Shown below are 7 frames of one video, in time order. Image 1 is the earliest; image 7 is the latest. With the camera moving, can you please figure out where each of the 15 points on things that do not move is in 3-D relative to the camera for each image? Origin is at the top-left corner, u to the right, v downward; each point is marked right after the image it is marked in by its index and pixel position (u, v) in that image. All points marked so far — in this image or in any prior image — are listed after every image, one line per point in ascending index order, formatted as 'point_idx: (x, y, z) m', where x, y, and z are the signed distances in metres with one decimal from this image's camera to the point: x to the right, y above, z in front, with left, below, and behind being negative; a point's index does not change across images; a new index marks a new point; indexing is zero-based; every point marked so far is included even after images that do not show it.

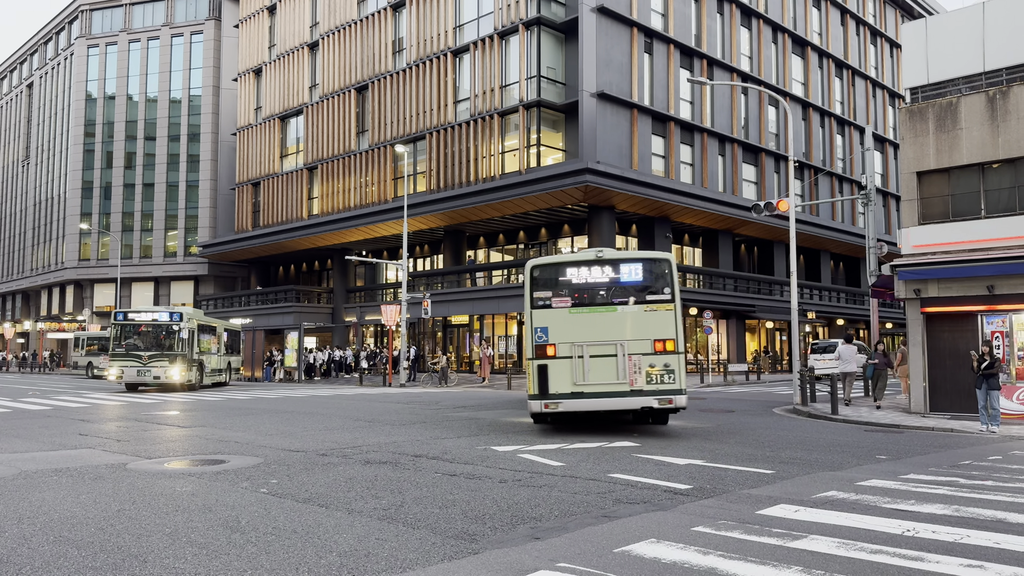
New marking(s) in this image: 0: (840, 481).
0: (+3.3, -2.0, +8.1) m
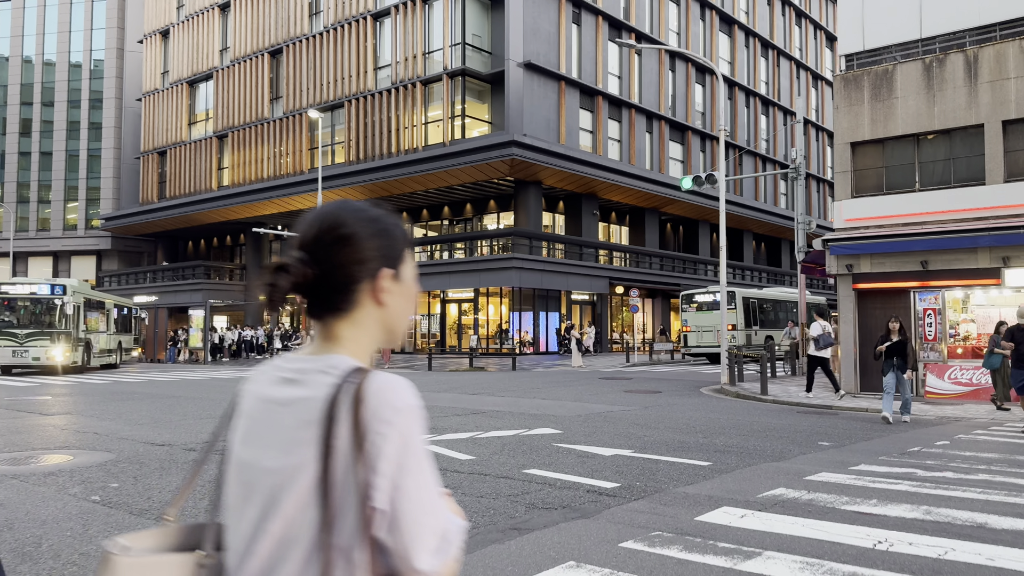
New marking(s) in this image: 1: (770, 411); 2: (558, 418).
0: (+2.4, -1.7, +7.1) m
1: (+4.2, -2.0, +13.0) m
2: (+0.7, -1.9, +11.6) m
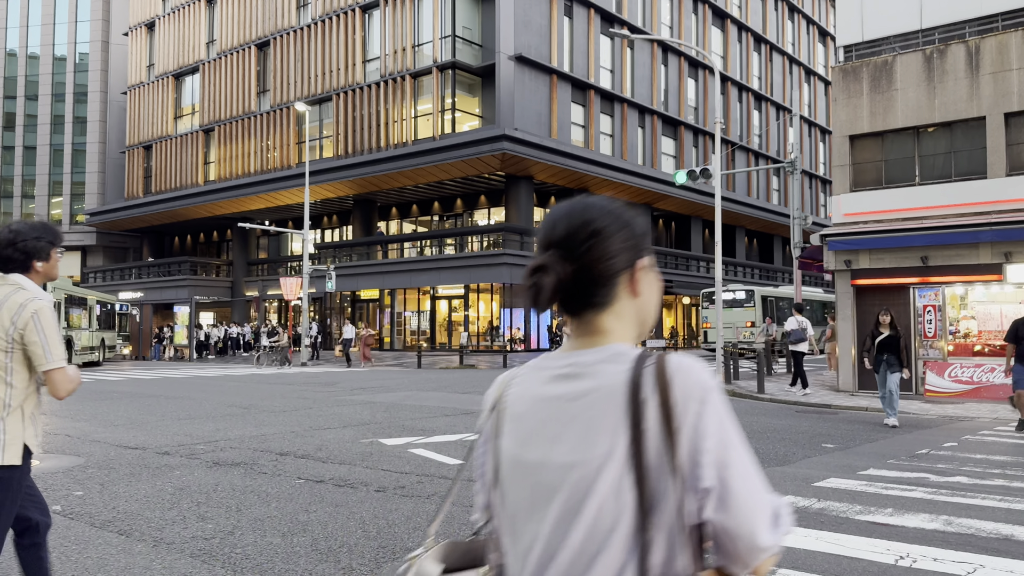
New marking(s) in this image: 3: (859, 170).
0: (+2.4, -1.6, +6.7) m
1: (+4.1, -1.9, +12.6) m
2: (+0.5, -1.8, +11.2) m
3: (+7.3, +2.5, +16.8) m
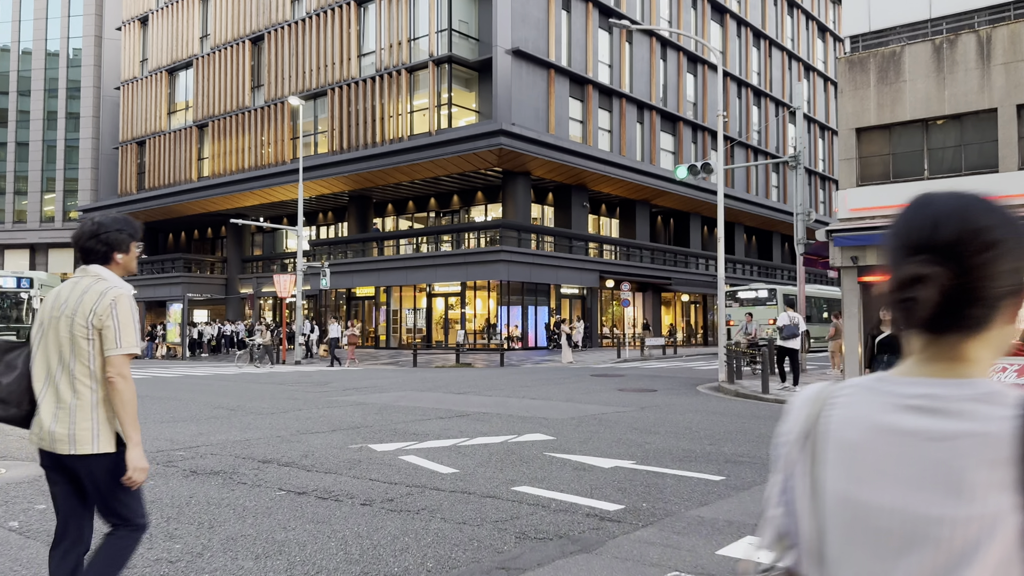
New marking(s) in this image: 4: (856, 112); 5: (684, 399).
0: (+2.3, -1.6, +6.2) m
1: (+4.0, -1.9, +12.1) m
2: (+0.5, -1.8, +10.7) m
3: (+7.2, +2.5, +16.3) m
4: (+7.0, +3.6, +16.4) m
5: (+3.0, -2.0, +14.2) m
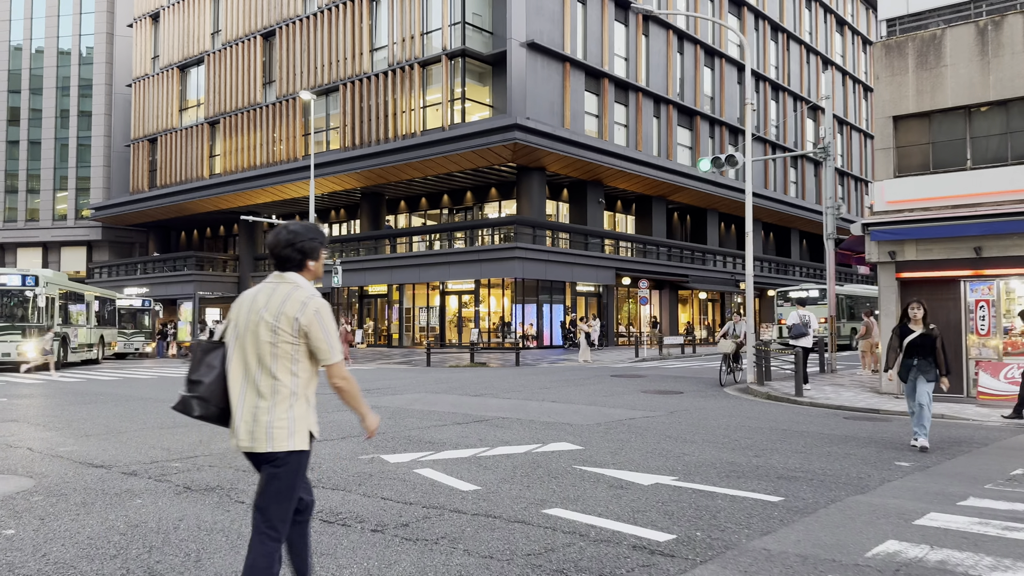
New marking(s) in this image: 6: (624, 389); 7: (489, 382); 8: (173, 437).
0: (+2.6, -1.6, +5.5) m
1: (+4.3, -1.8, +11.4) m
2: (+0.8, -1.7, +10.0) m
3: (+7.6, +2.6, +15.5) m
4: (+7.4, +3.7, +15.5) m
5: (+3.4, -1.9, +13.4) m
6: (+2.2, -2.0, +15.8) m
7: (-0.5, -2.1, +18.2) m
8: (-3.9, -1.7, +9.3) m
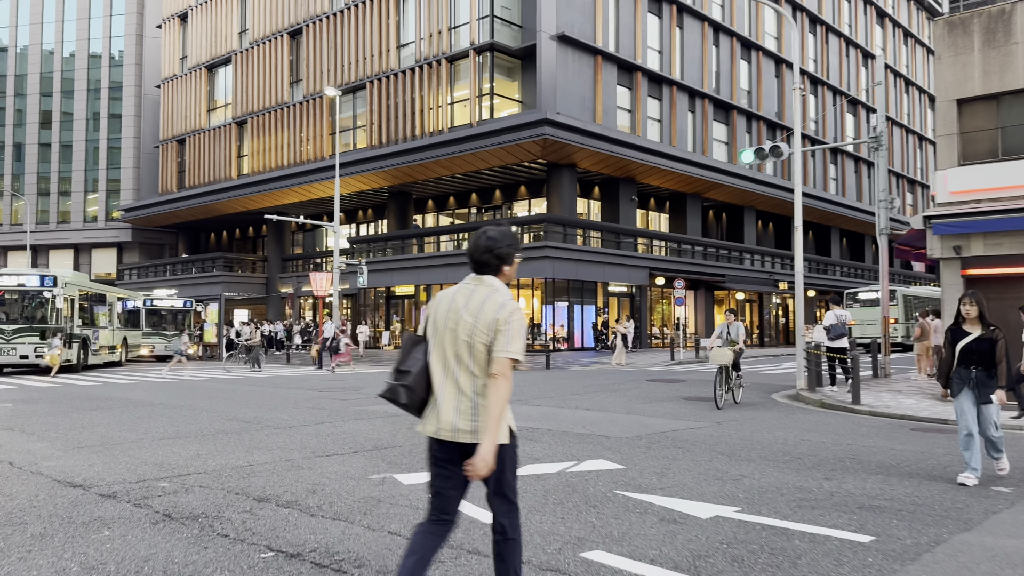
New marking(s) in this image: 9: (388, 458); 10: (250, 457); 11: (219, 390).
0: (+2.7, -1.5, +4.4) m
1: (+4.7, -1.8, +10.2) m
2: (+1.1, -1.7, +9.0) m
3: (+8.1, +2.6, +14.2) m
4: (+7.9, +3.7, +14.3) m
5: (+3.8, -1.9, +12.3) m
6: (+2.8, -2.0, +14.7) m
7: (+0.1, -2.1, +17.2) m
8: (-3.6, -1.7, +8.5) m
9: (-1.2, -1.7, +7.8) m
10: (-2.6, -1.7, +7.9) m
11: (-6.3, -2.2, +17.1) m
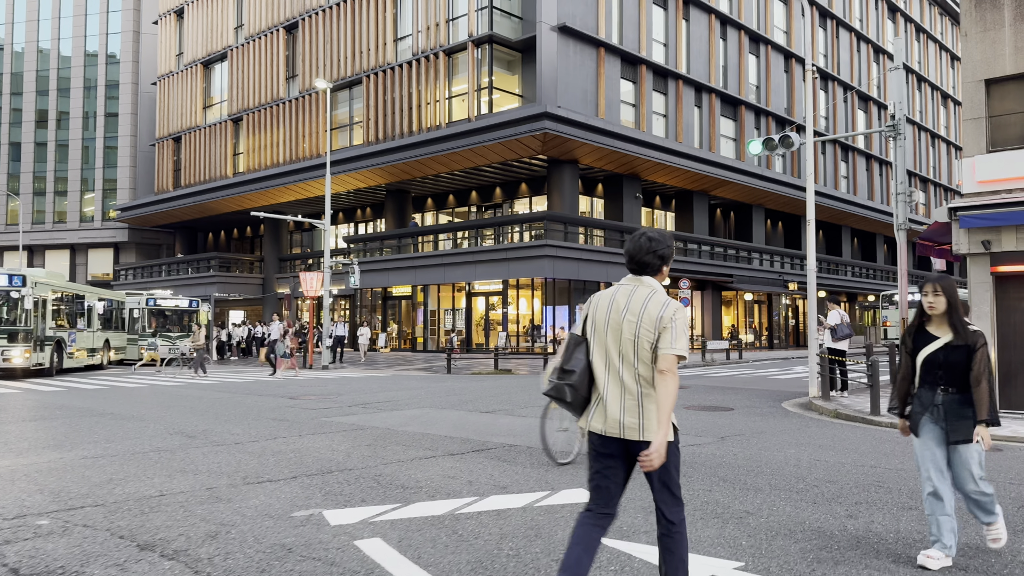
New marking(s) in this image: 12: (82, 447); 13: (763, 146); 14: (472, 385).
0: (+2.4, -1.5, +3.2) m
1: (+4.4, -1.8, +9.0) m
2: (+0.8, -1.7, +7.8) m
3: (+7.9, +2.7, +12.9) m
4: (+7.7, +3.7, +13.0) m
5: (+3.6, -1.9, +11.0) m
6: (+2.5, -2.0, +13.5) m
7: (-0.1, -2.1, +16.0) m
8: (-3.9, -1.7, +7.3) m
9: (-1.6, -1.6, +6.6) m
10: (-2.9, -1.6, +6.7) m
11: (-6.5, -2.2, +15.9) m
12: (-4.9, -1.8, +9.0) m
13: (+6.0, +3.4, +19.3) m
14: (-0.9, -2.3, +18.8) m
